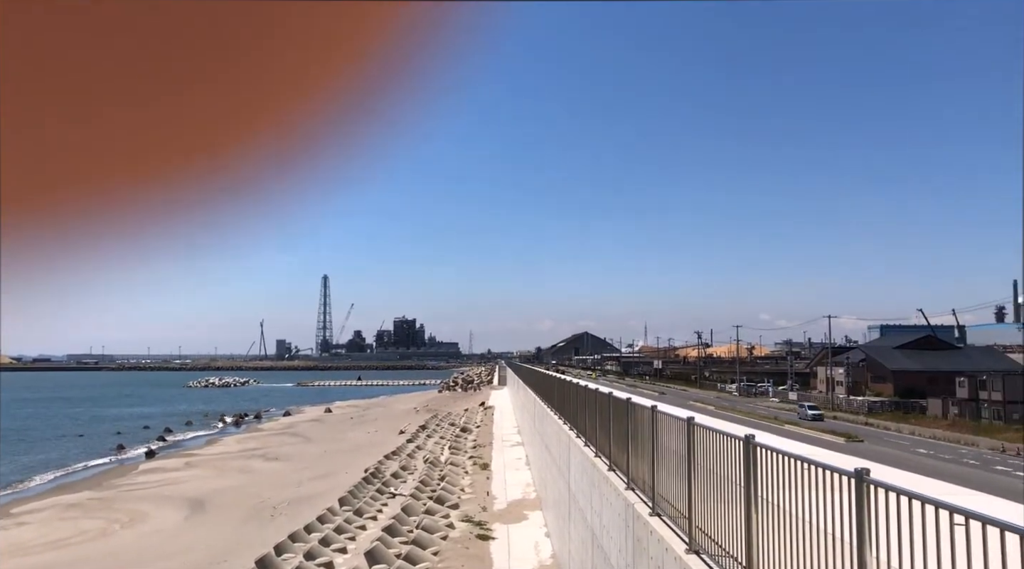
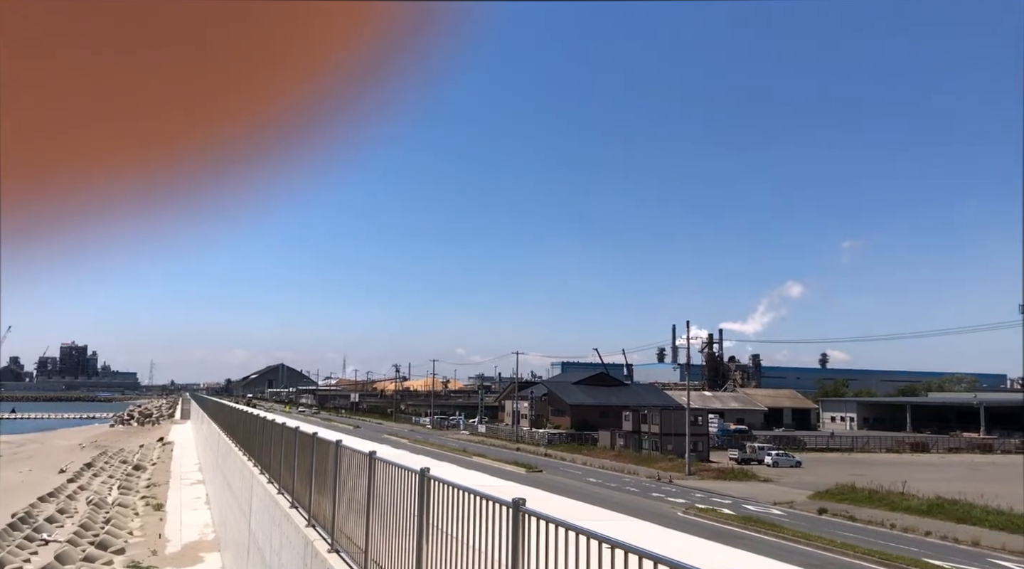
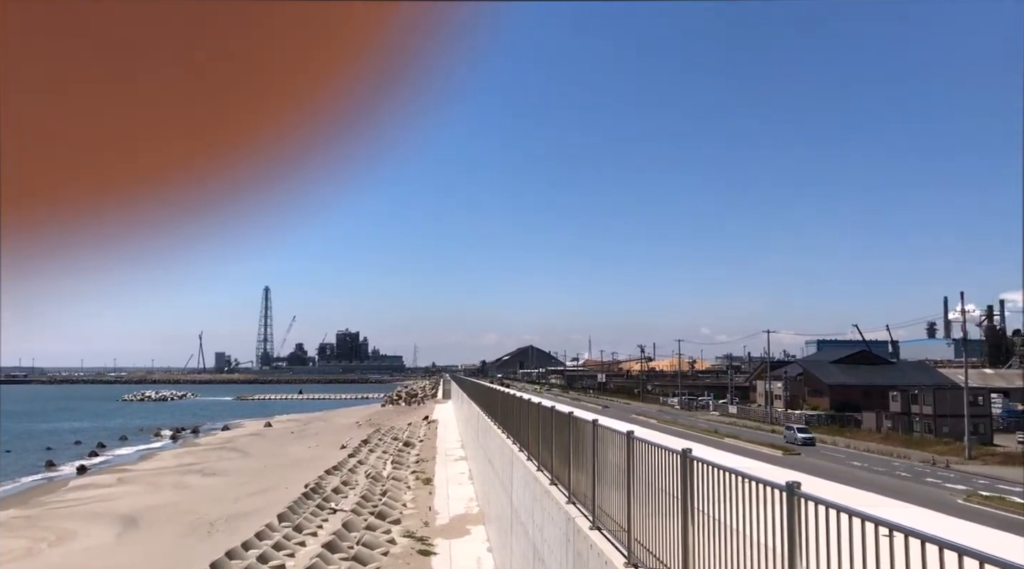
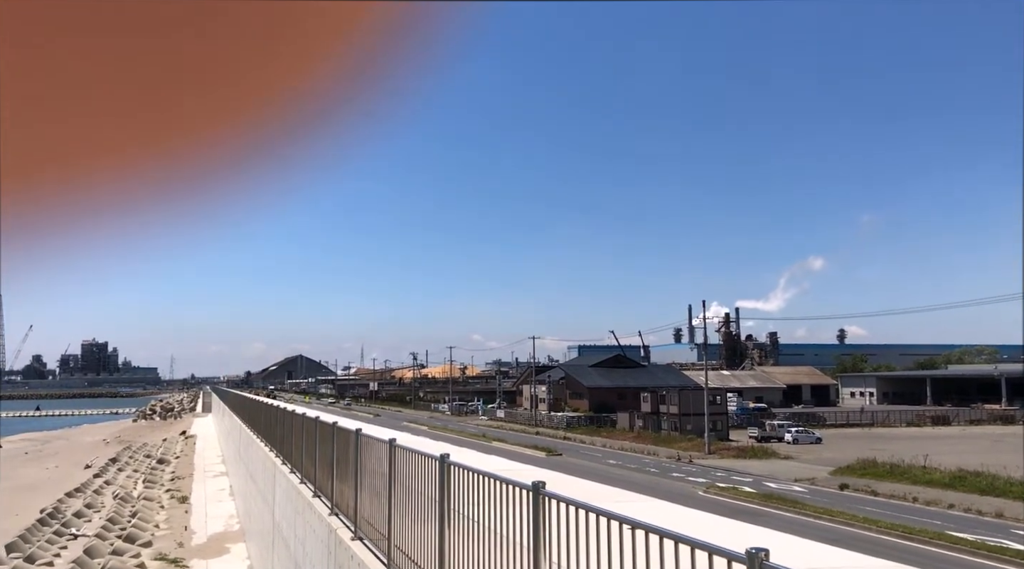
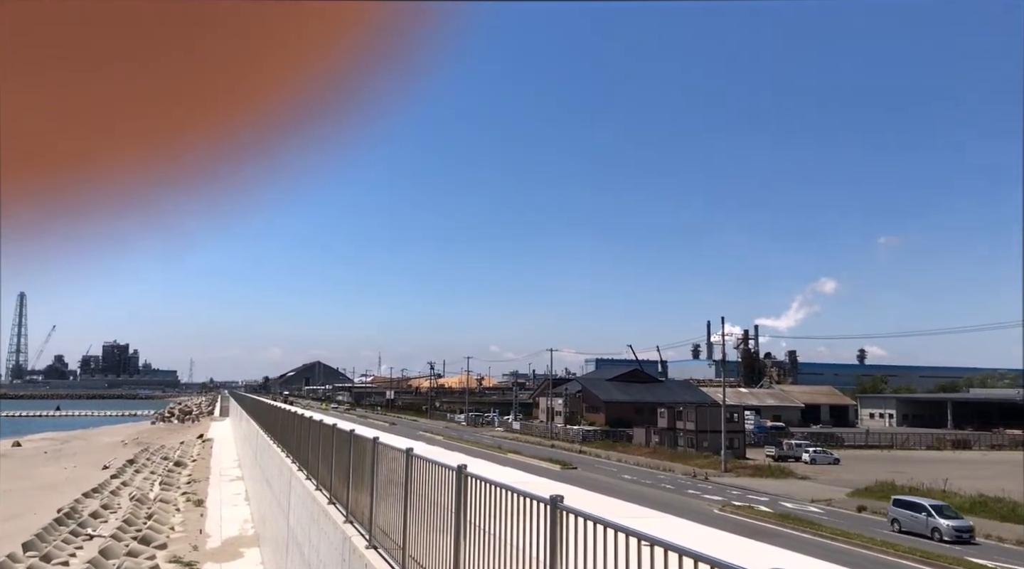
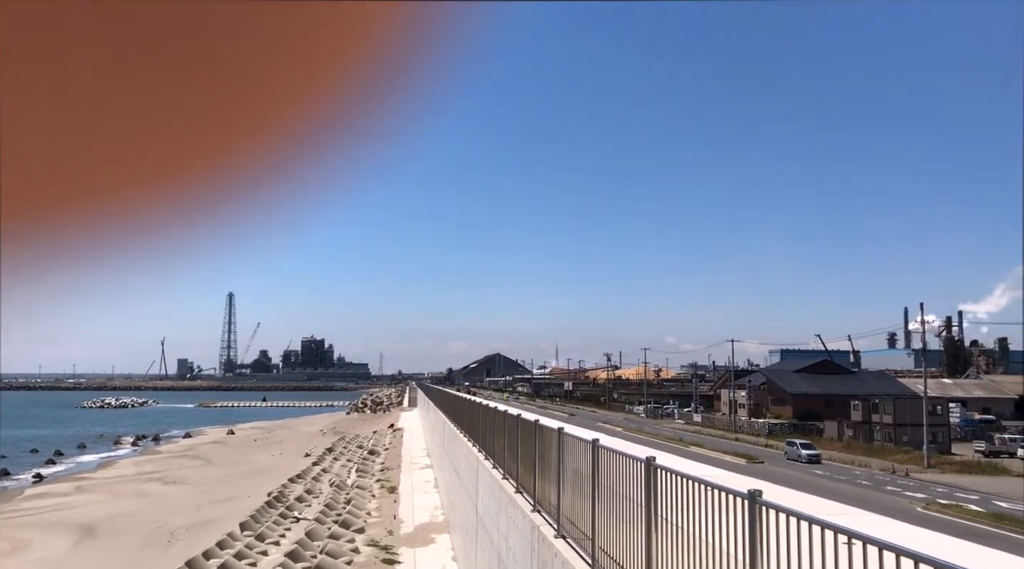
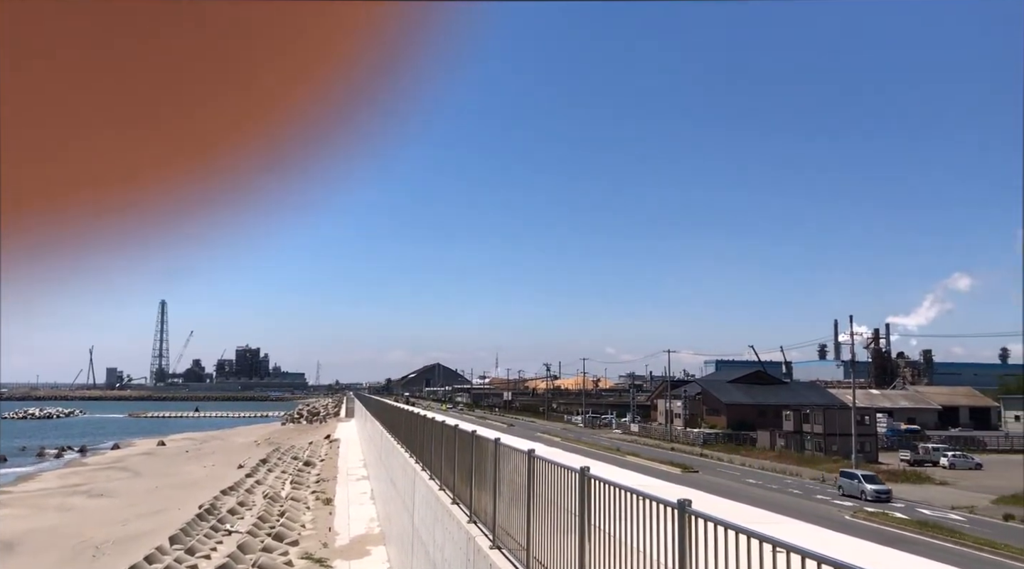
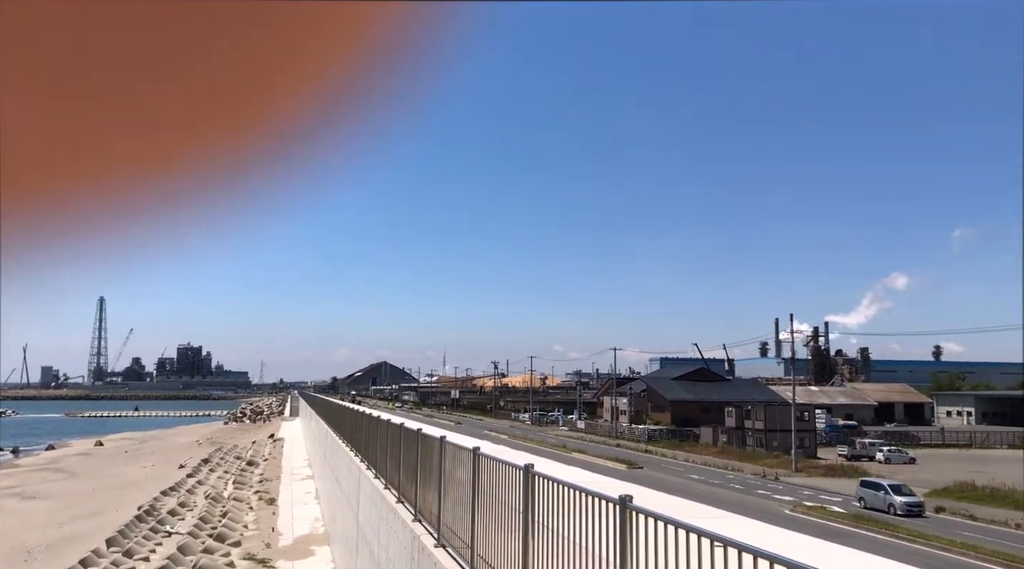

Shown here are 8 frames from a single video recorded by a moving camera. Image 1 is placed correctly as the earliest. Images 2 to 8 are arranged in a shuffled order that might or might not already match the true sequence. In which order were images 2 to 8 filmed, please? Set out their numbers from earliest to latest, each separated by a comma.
3, 6, 7, 8, 5, 2, 4
